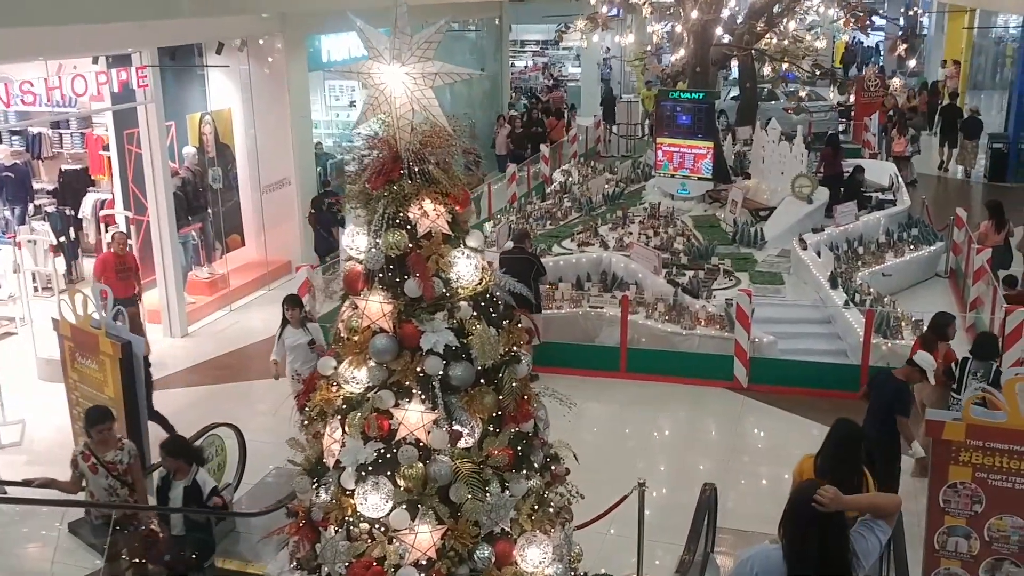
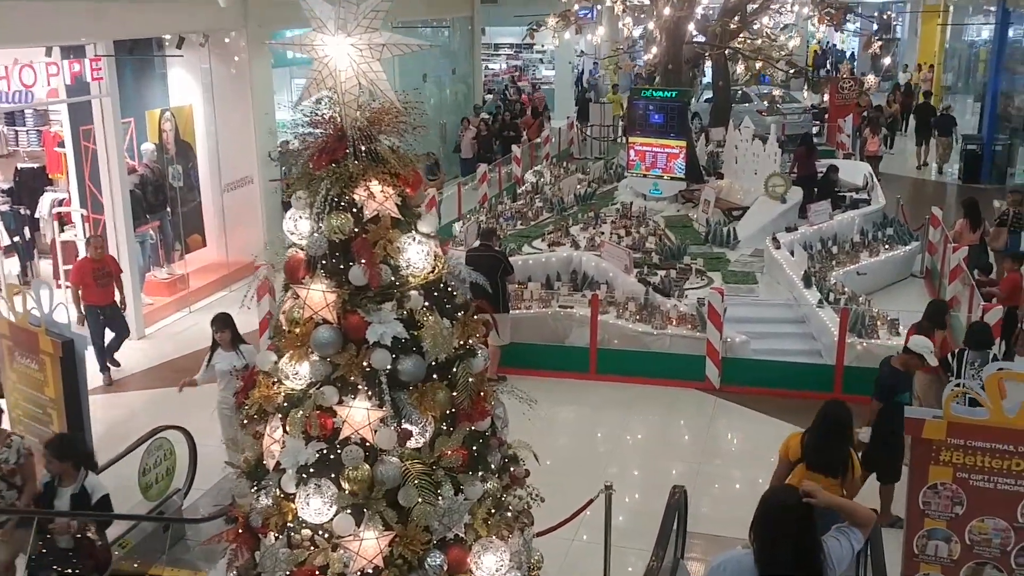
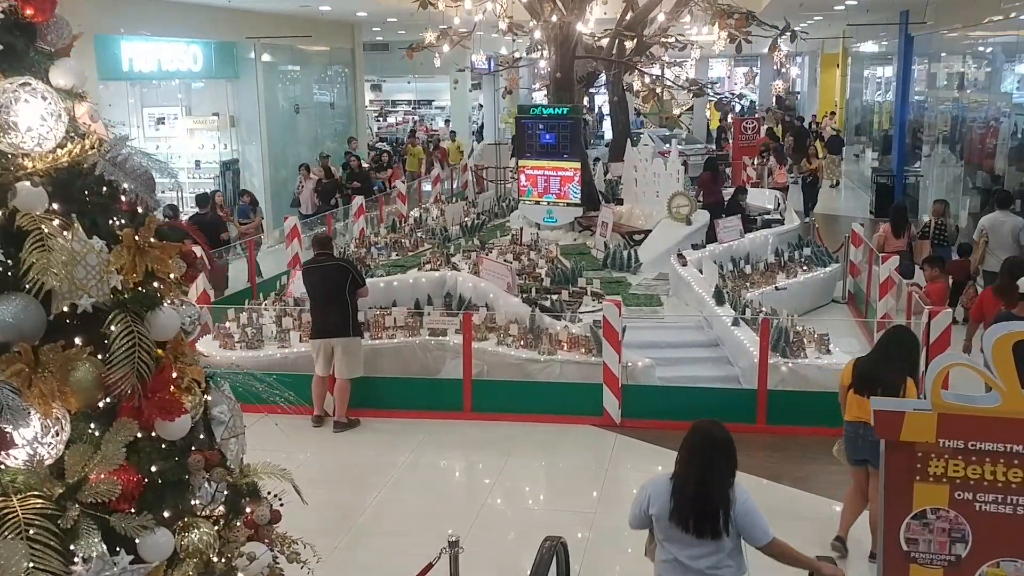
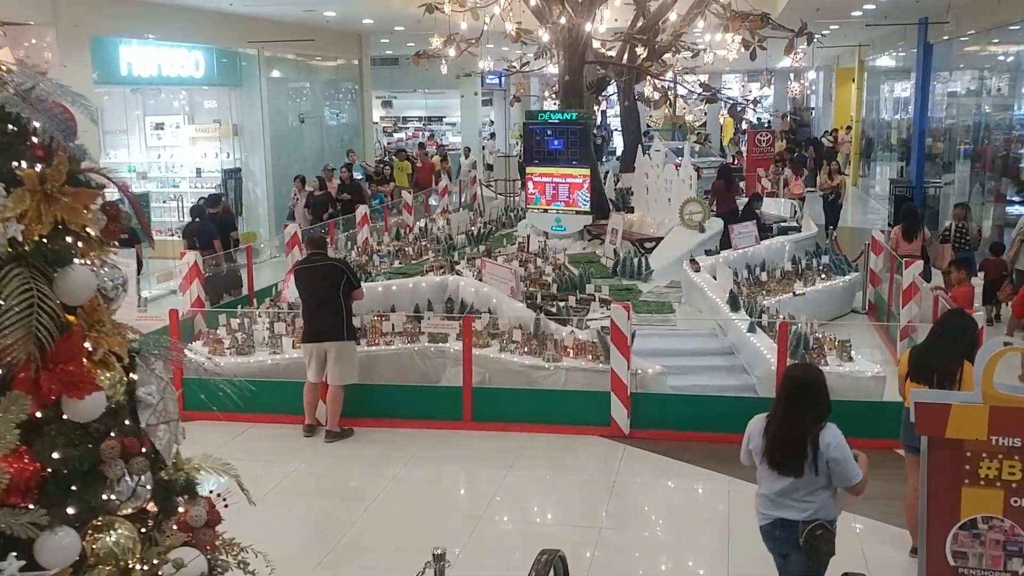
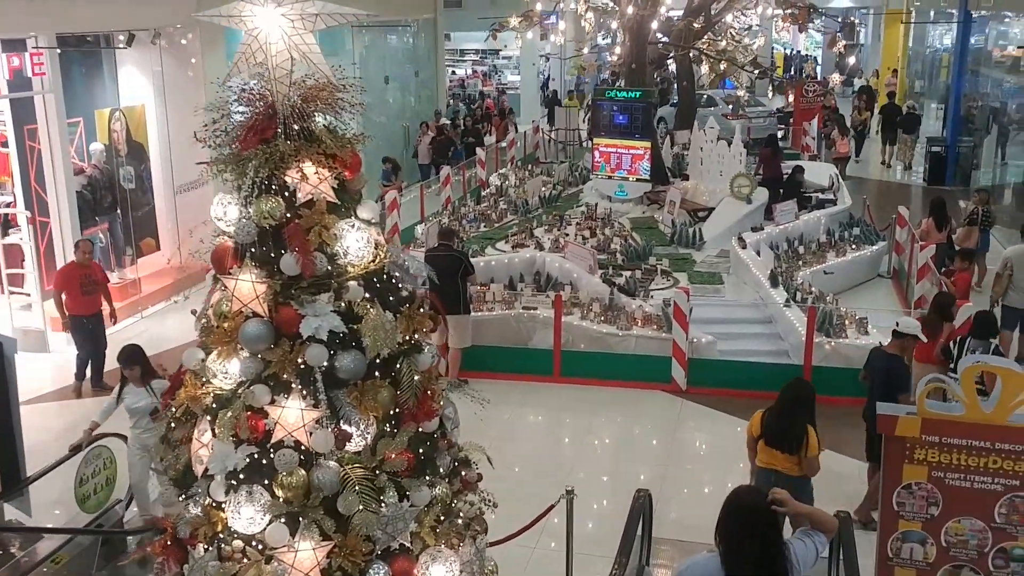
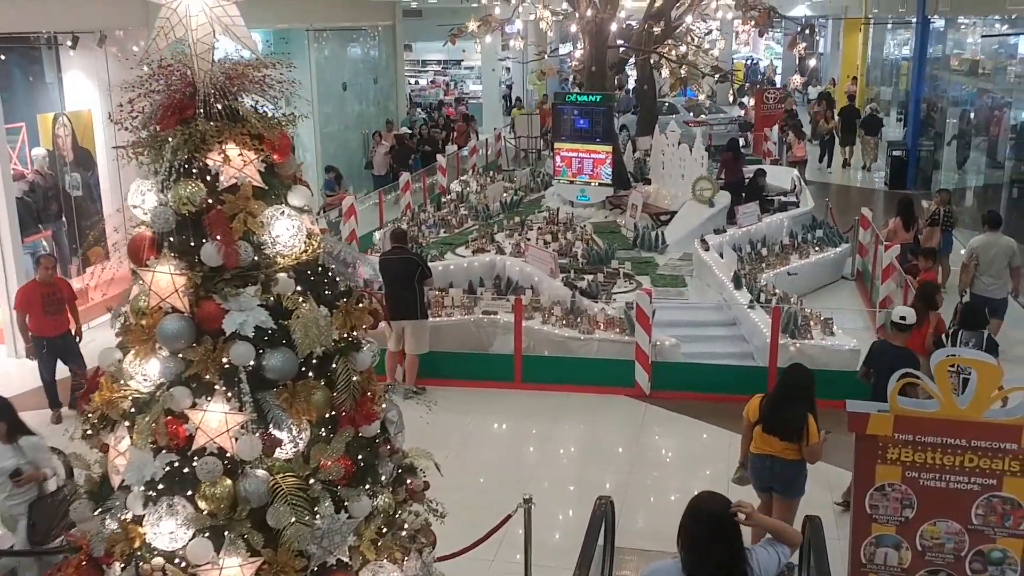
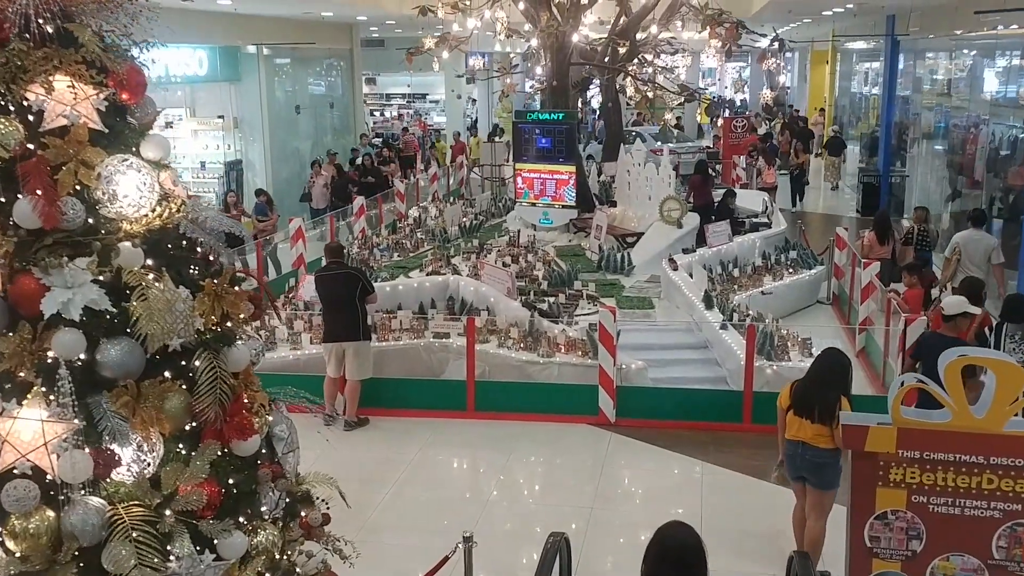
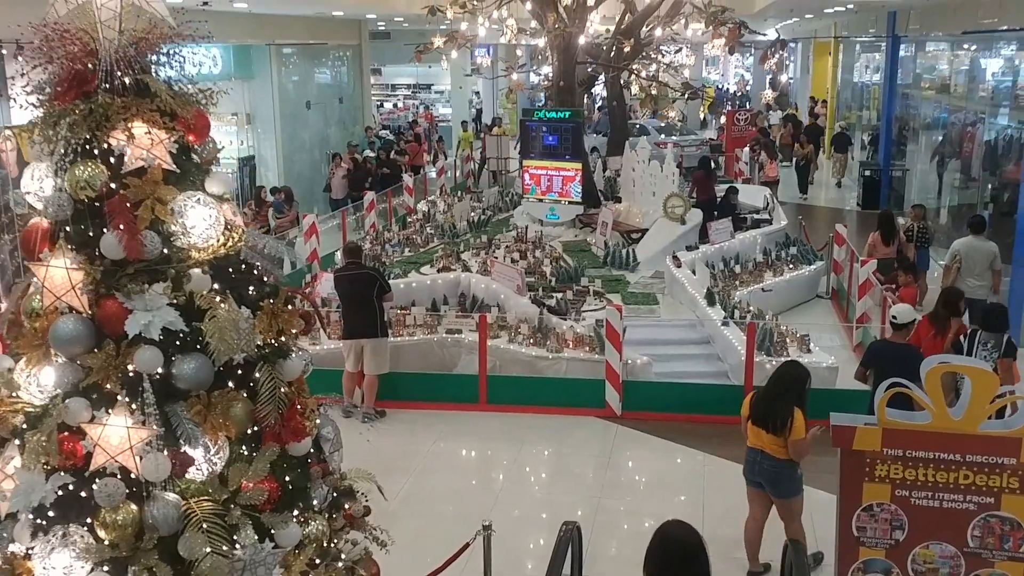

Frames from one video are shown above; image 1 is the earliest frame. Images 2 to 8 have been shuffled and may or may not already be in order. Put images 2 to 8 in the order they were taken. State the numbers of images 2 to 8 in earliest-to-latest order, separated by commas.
2, 5, 6, 8, 7, 3, 4
